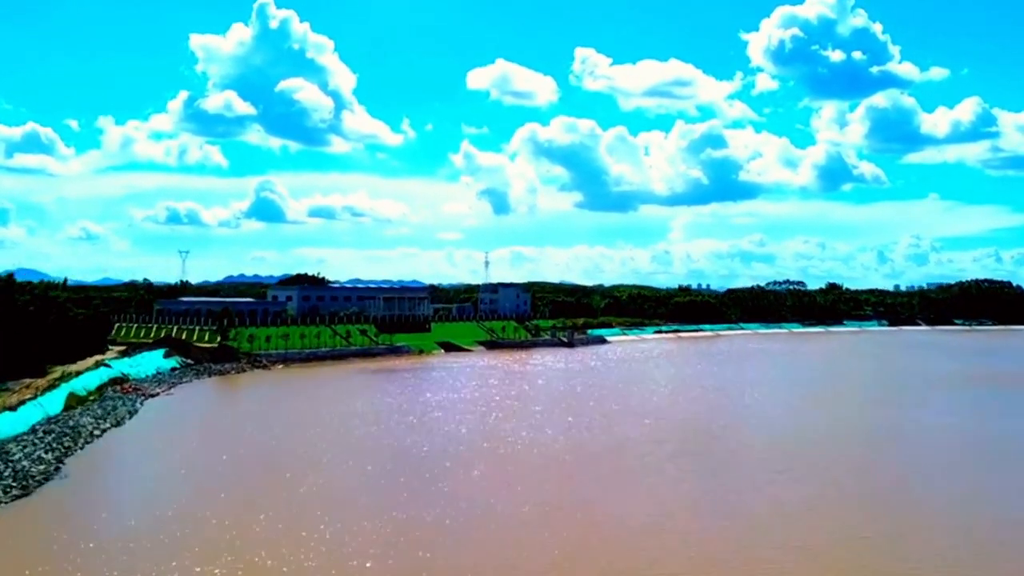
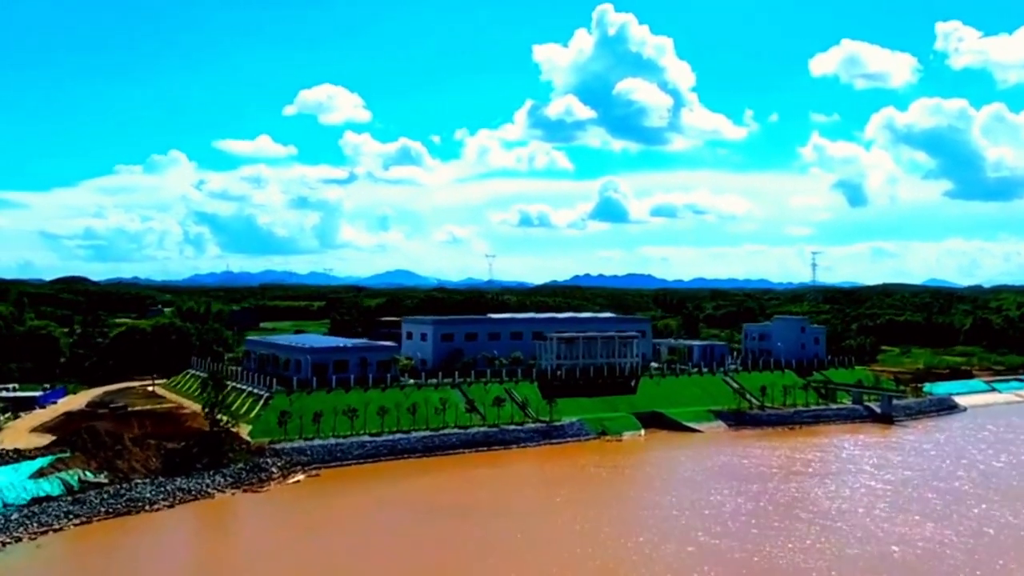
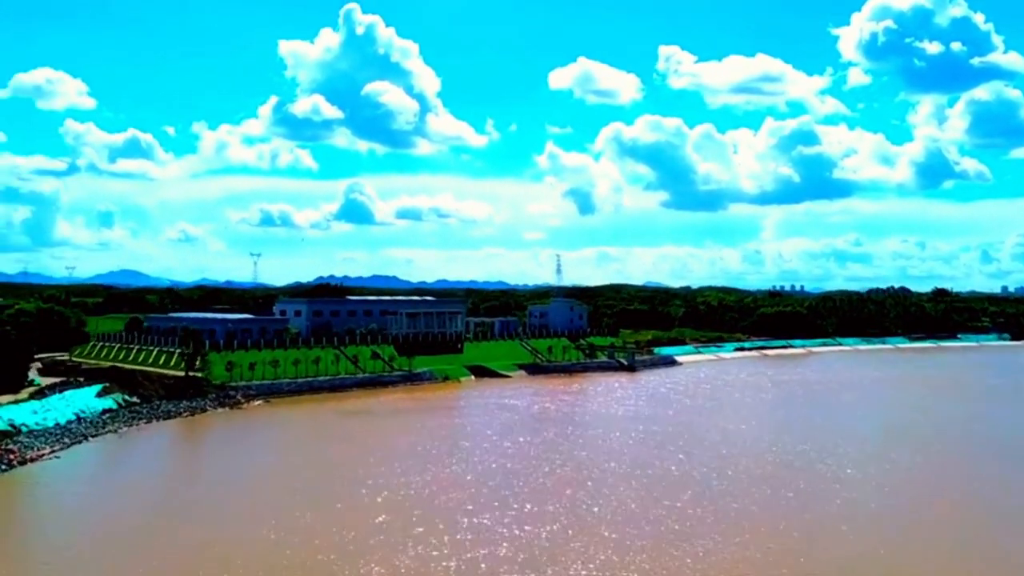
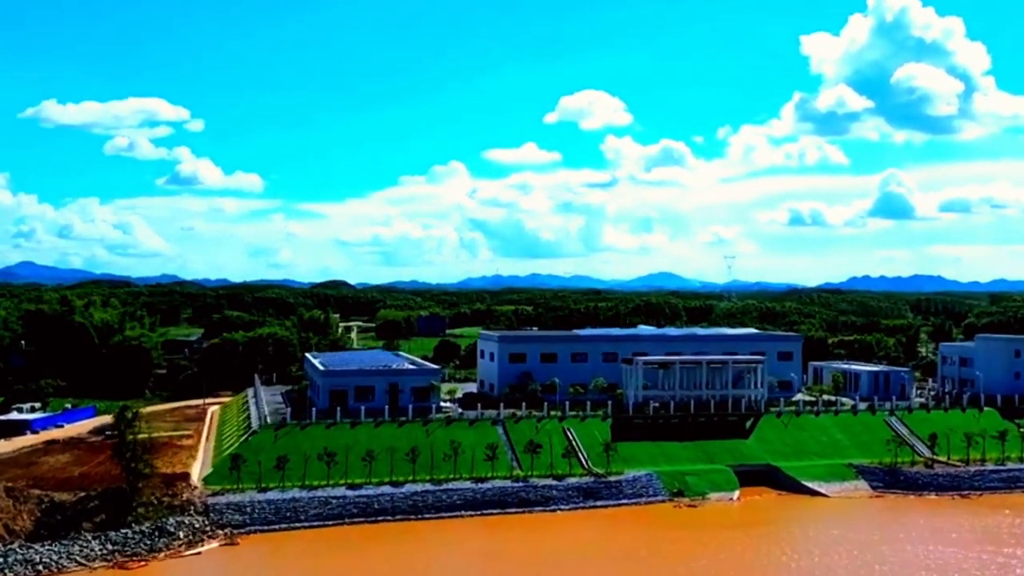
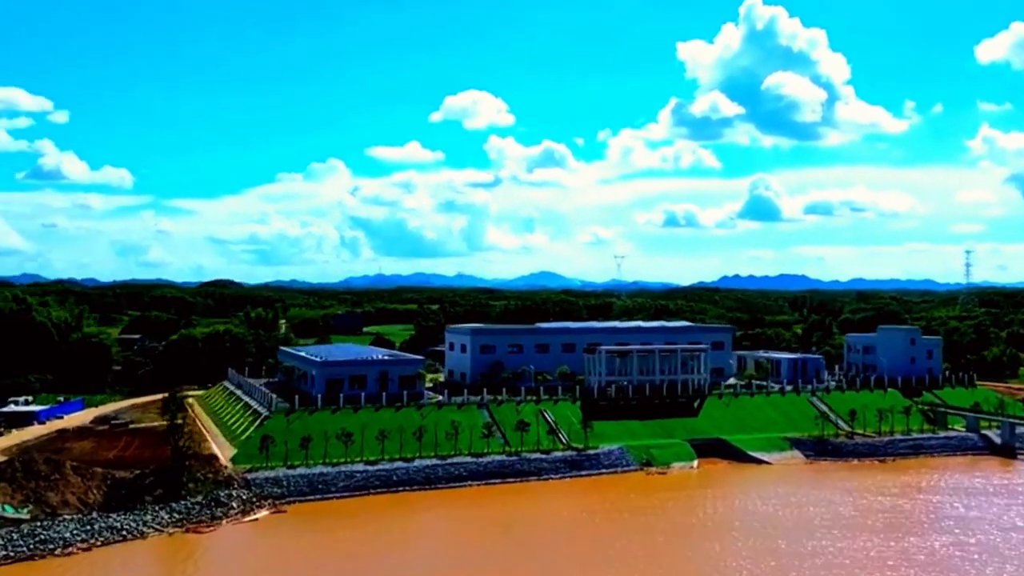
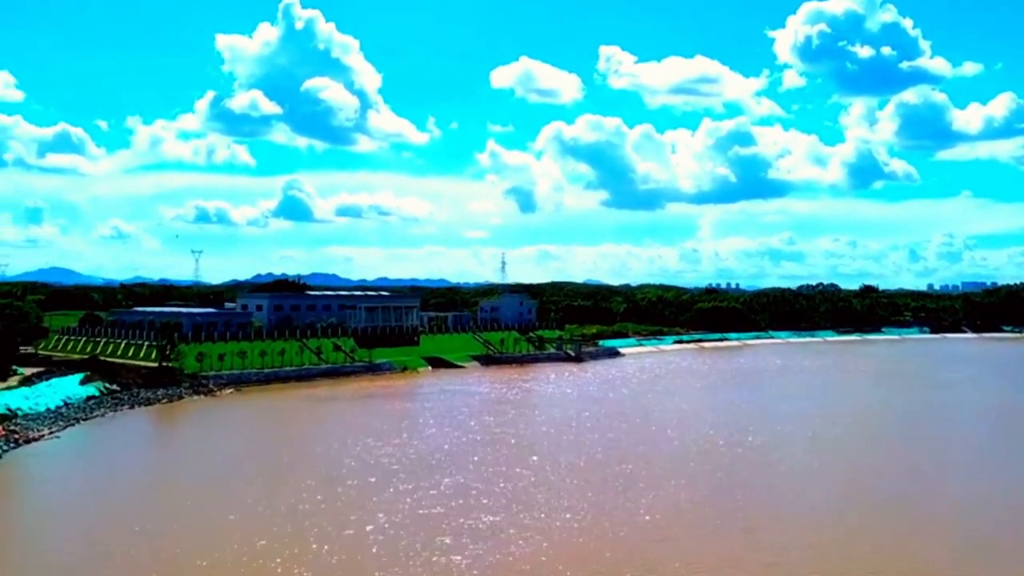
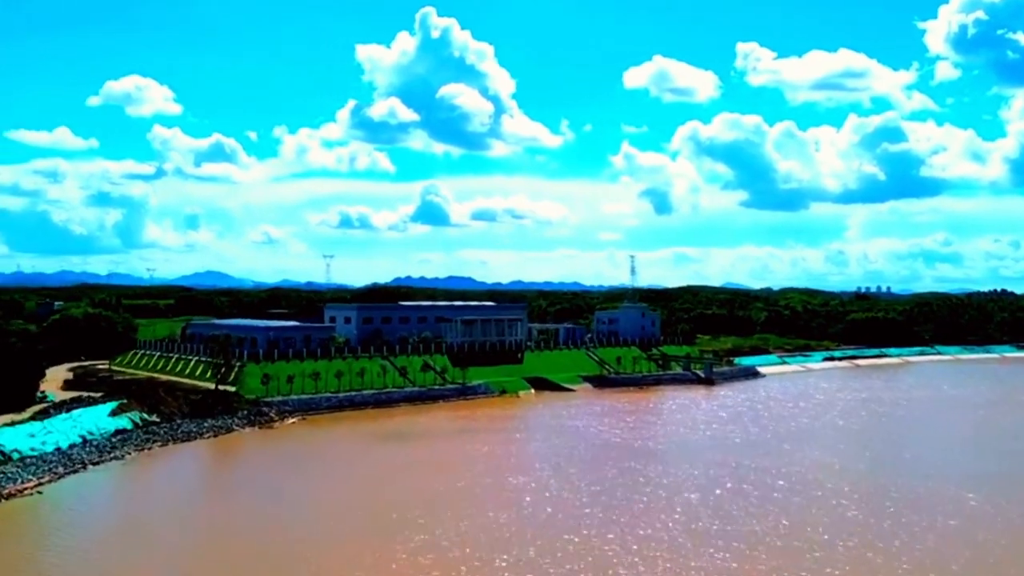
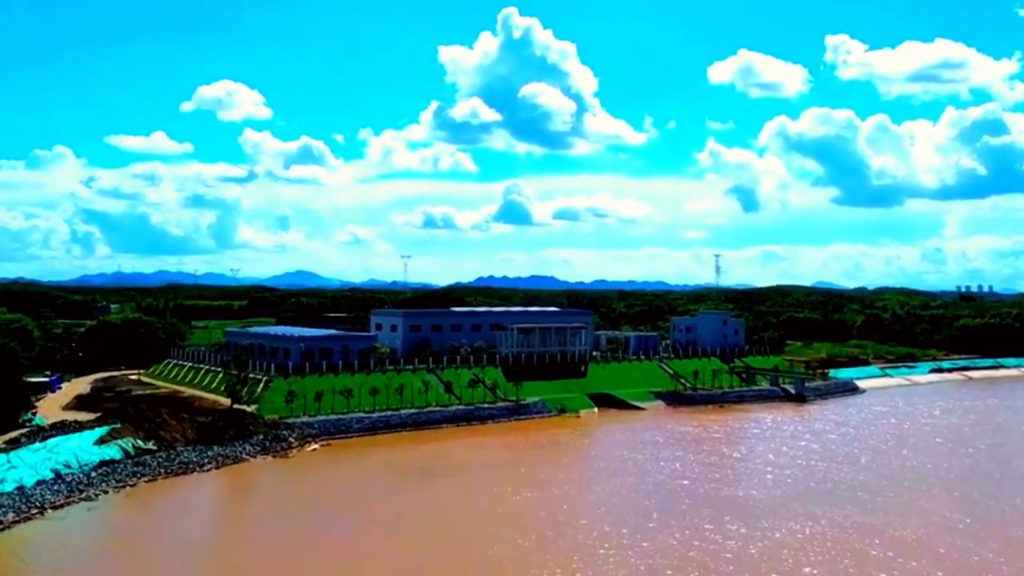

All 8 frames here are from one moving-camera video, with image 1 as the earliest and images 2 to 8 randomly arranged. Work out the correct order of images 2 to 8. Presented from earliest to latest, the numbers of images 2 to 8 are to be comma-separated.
6, 3, 7, 8, 2, 5, 4
